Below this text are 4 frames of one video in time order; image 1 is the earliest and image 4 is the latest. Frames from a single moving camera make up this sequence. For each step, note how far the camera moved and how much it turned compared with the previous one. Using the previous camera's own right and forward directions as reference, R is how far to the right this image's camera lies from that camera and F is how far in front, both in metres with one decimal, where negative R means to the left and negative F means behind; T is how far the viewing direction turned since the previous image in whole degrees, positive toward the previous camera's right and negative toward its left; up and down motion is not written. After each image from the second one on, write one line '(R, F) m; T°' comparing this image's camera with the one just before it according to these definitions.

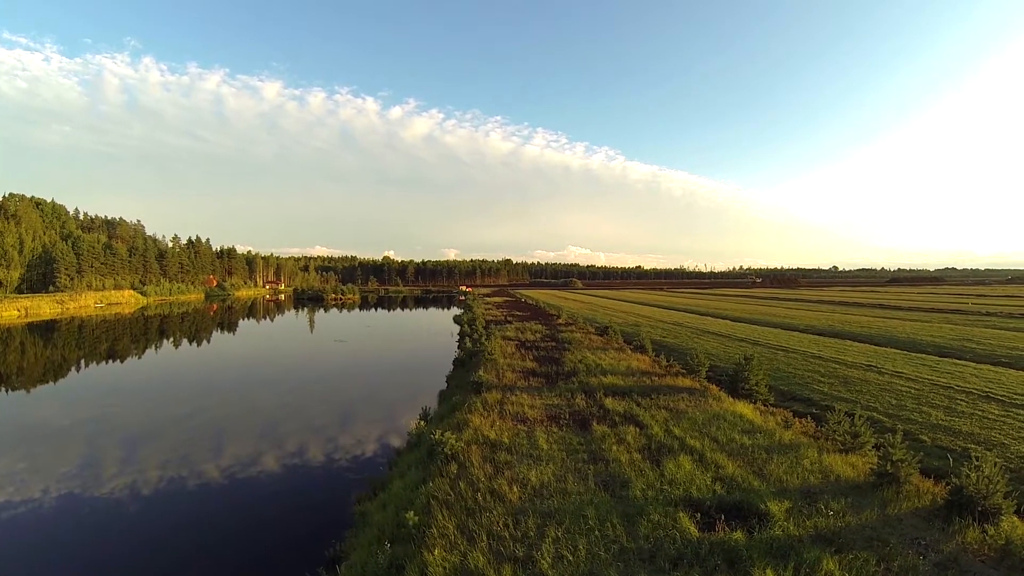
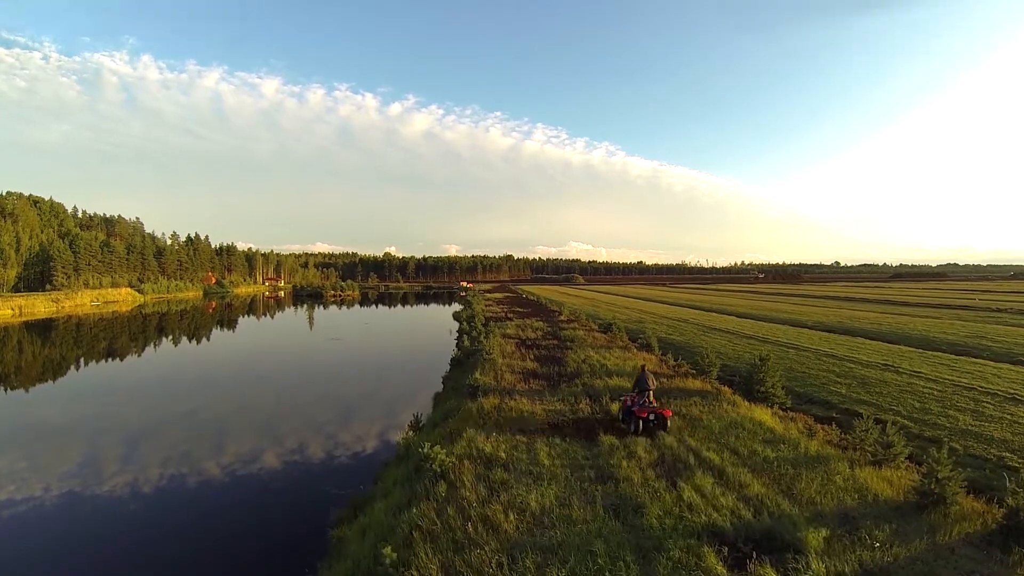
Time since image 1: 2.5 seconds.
(0.0, +0.4) m; 0°
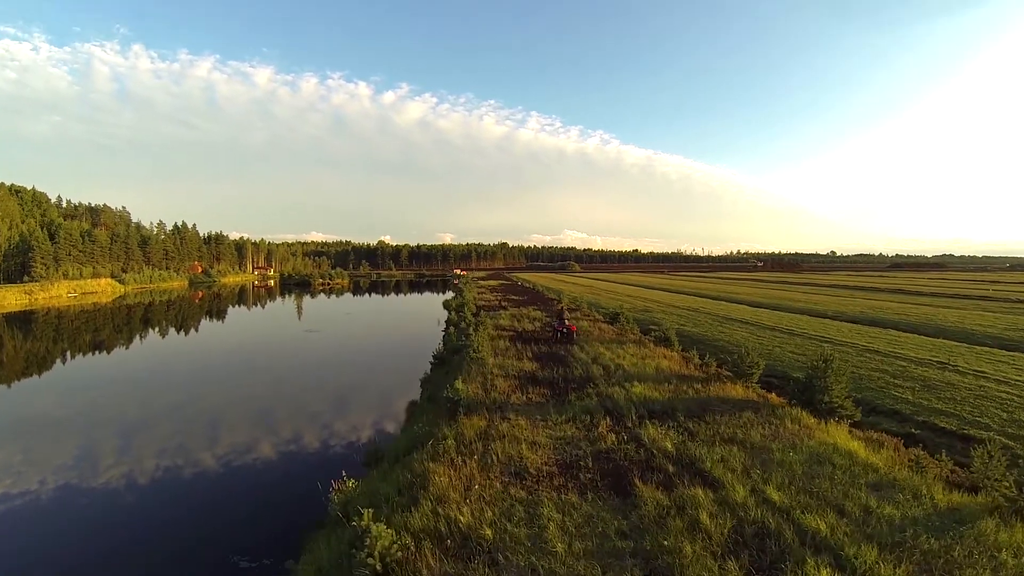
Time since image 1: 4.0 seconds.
(0.0, +1.2) m; 0°
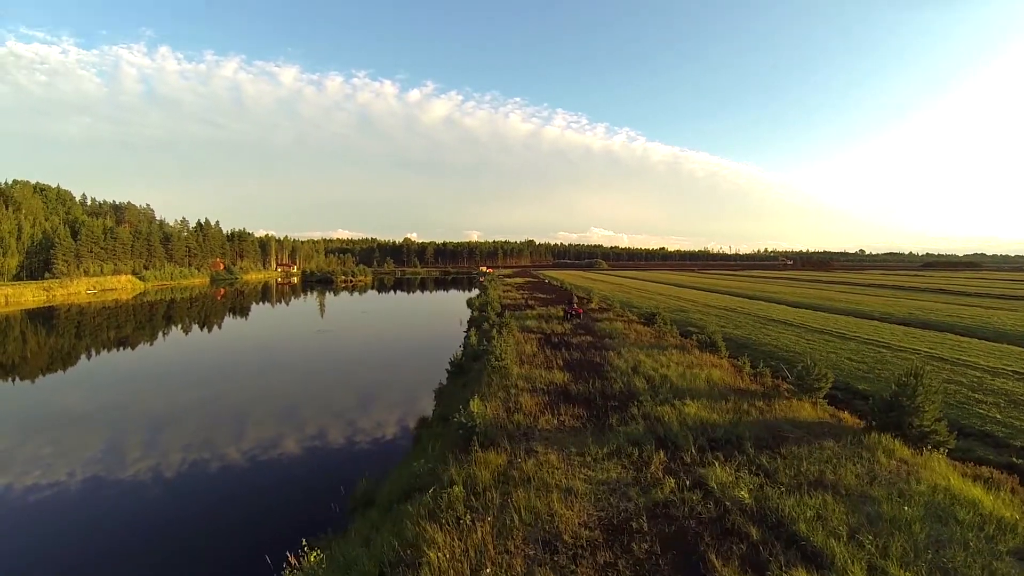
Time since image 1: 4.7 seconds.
(0.0, +0.6) m; -3°
